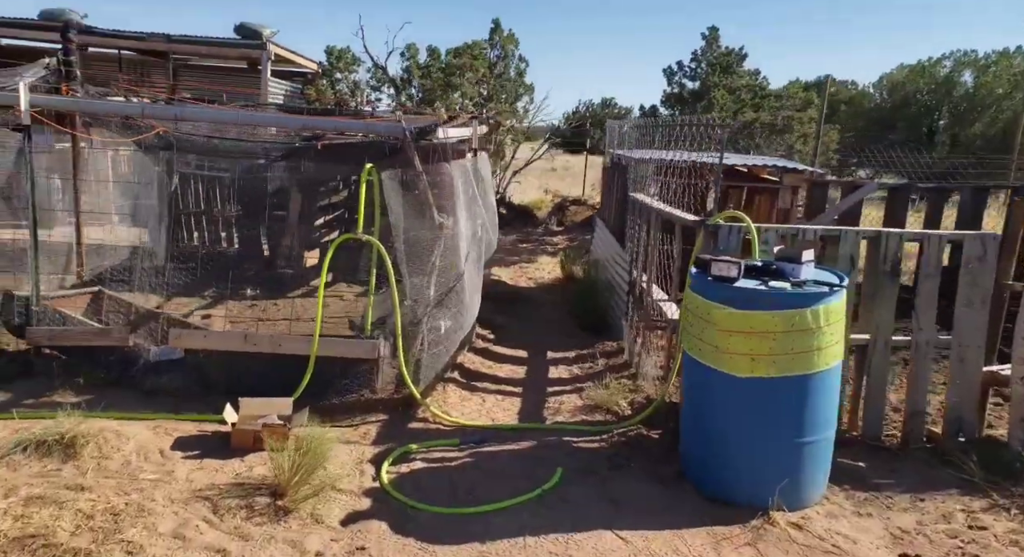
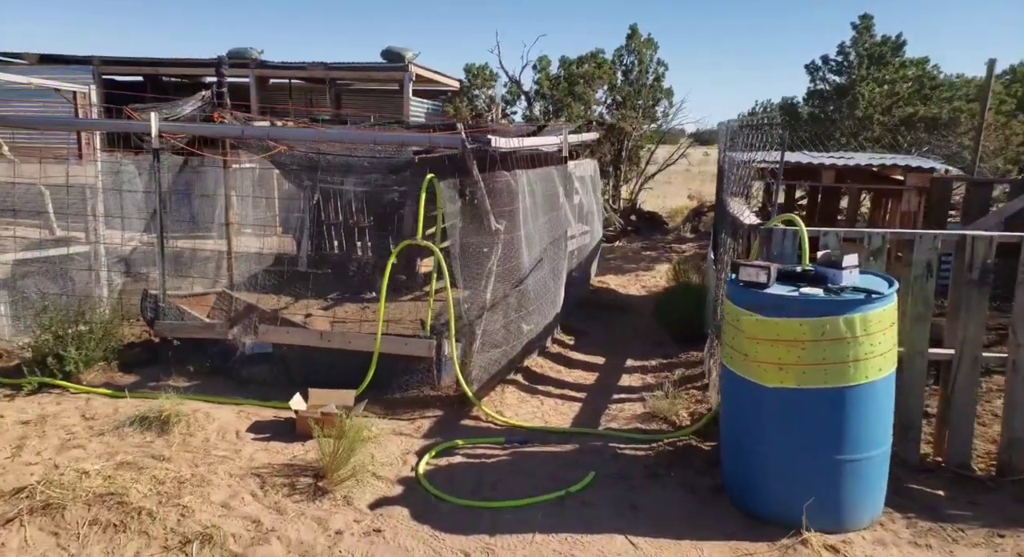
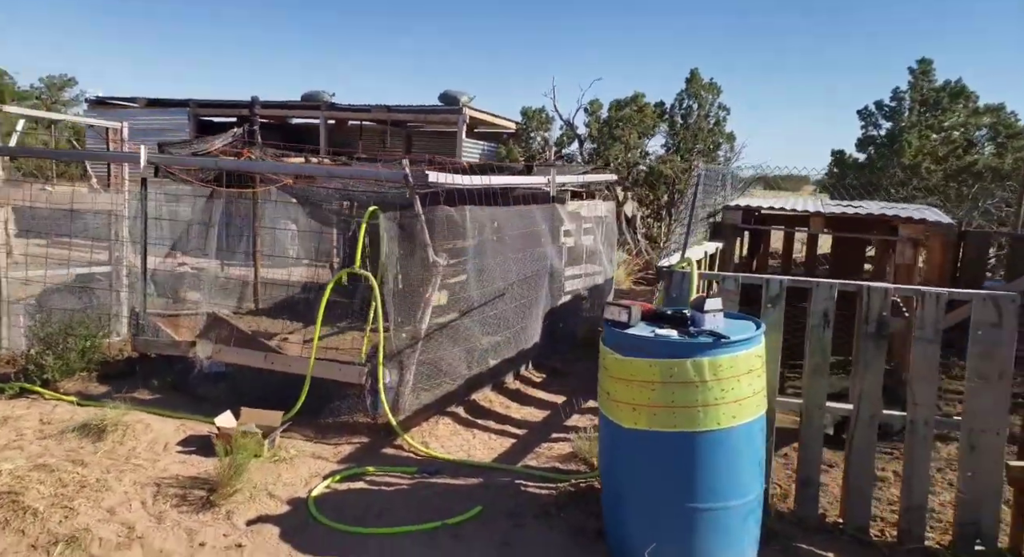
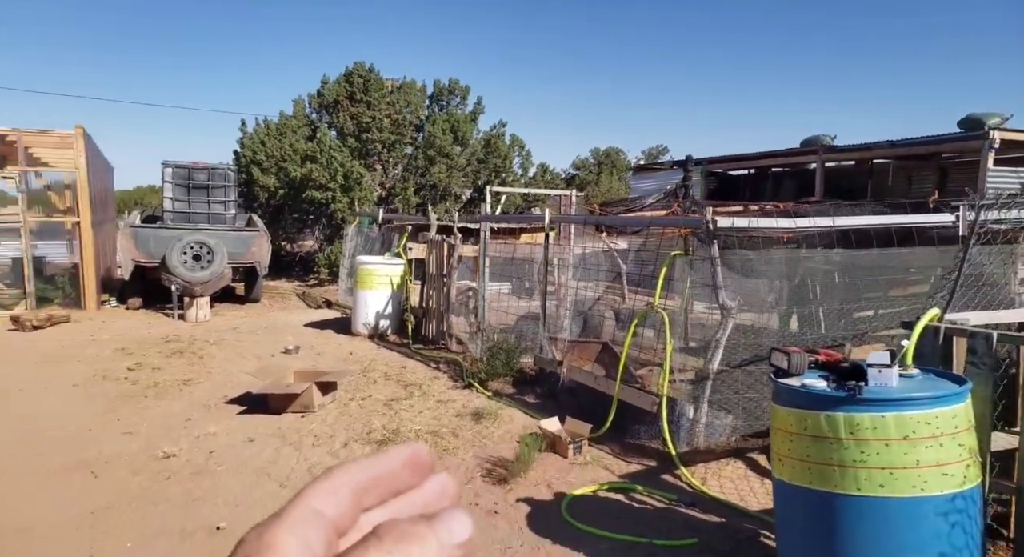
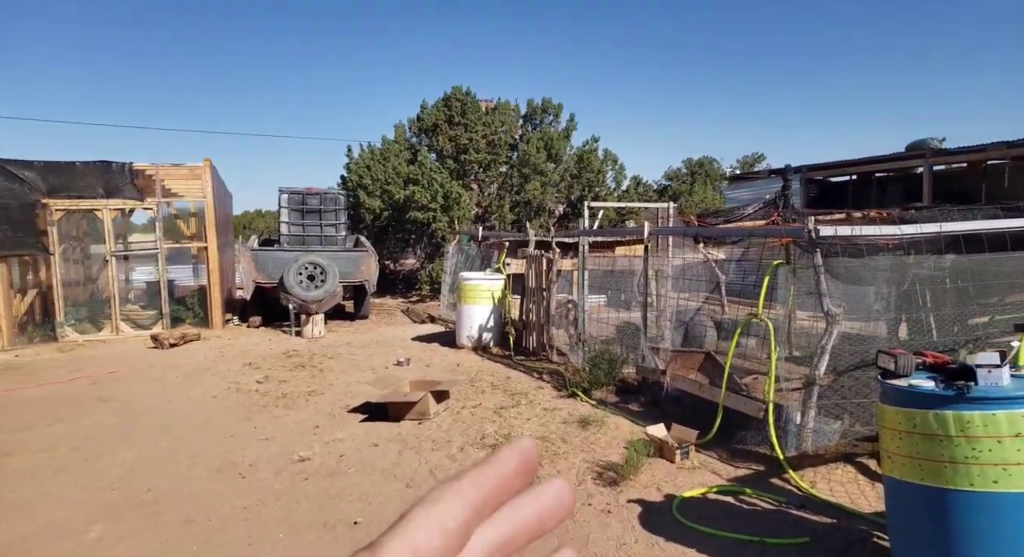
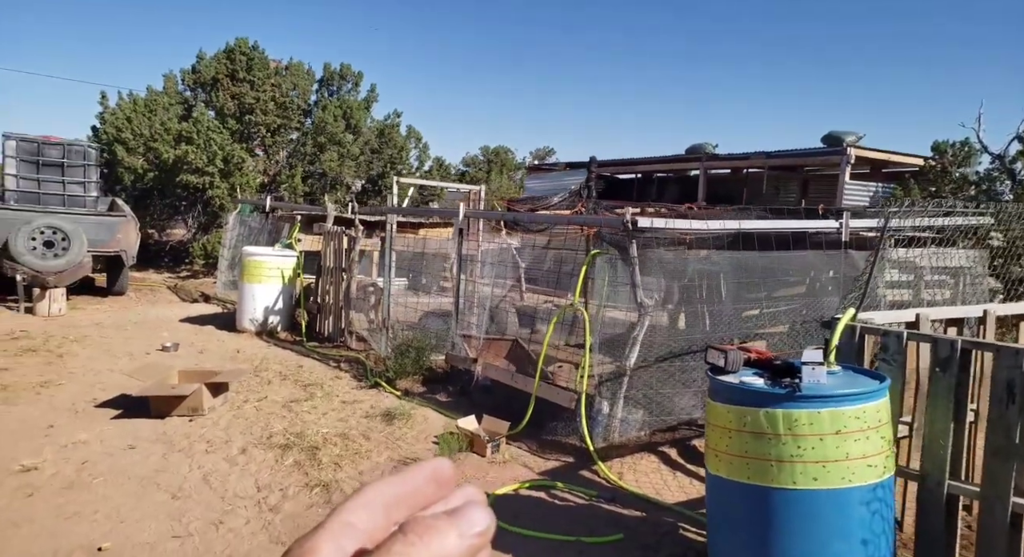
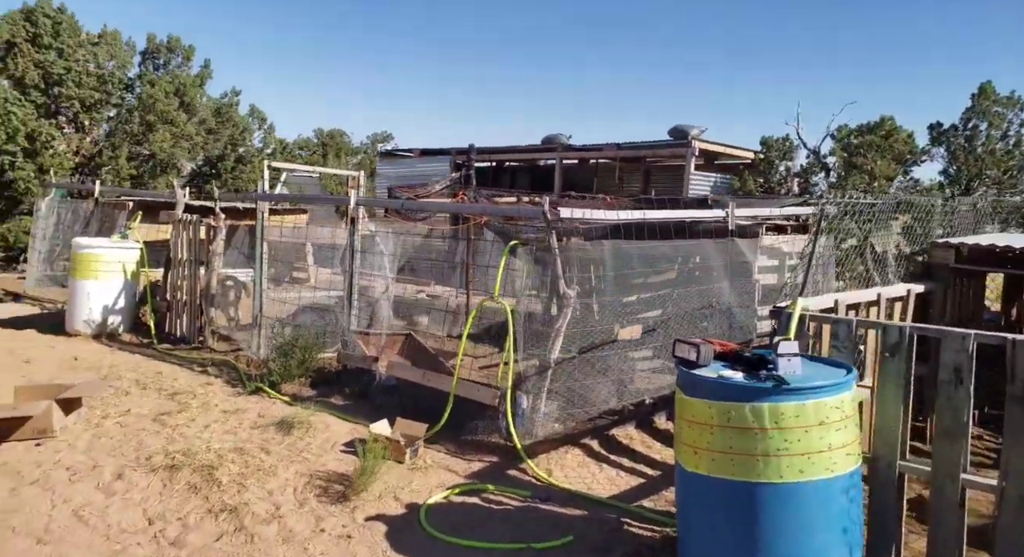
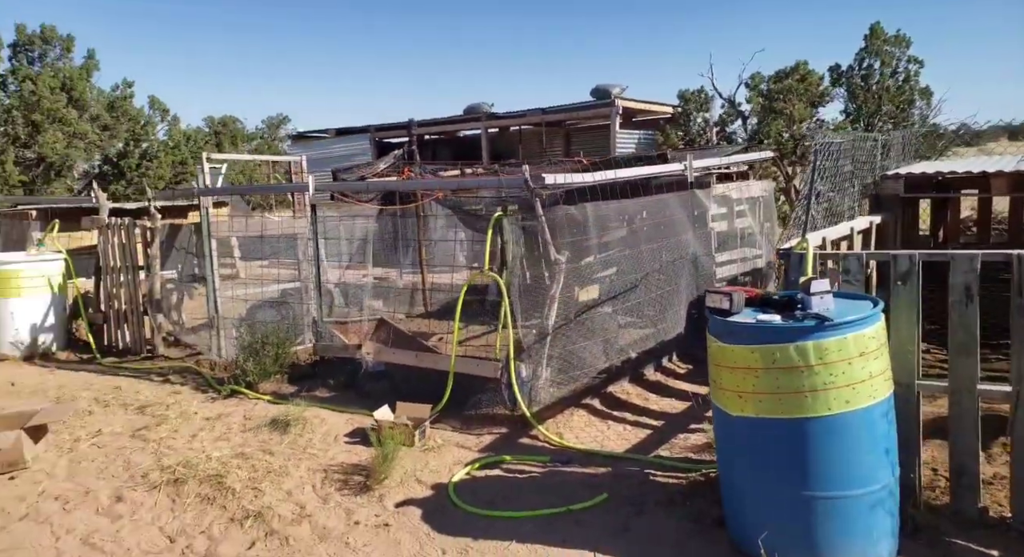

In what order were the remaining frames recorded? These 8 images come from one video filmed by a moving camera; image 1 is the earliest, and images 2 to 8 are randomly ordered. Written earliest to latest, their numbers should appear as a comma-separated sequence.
2, 3, 8, 7, 6, 4, 5
